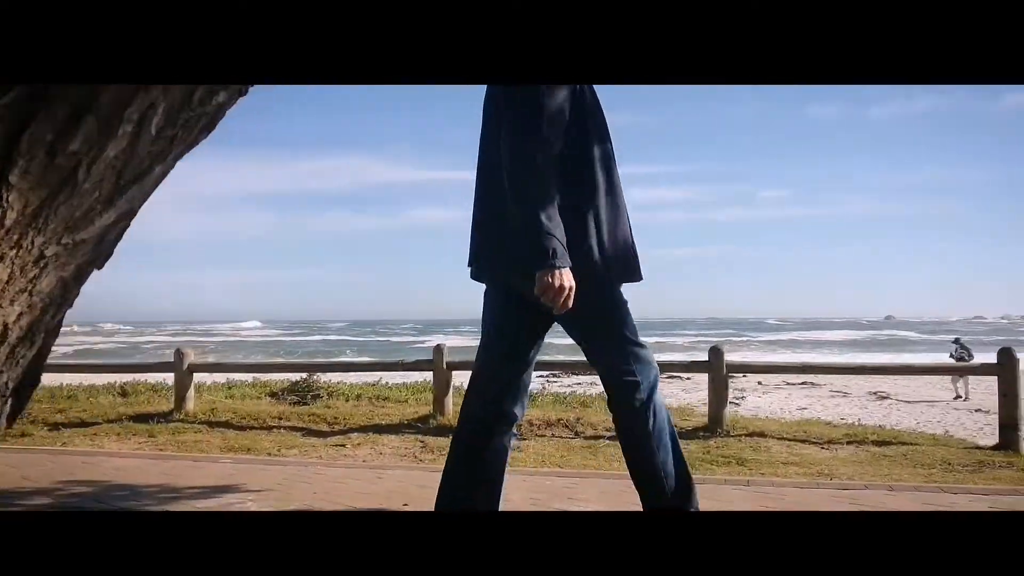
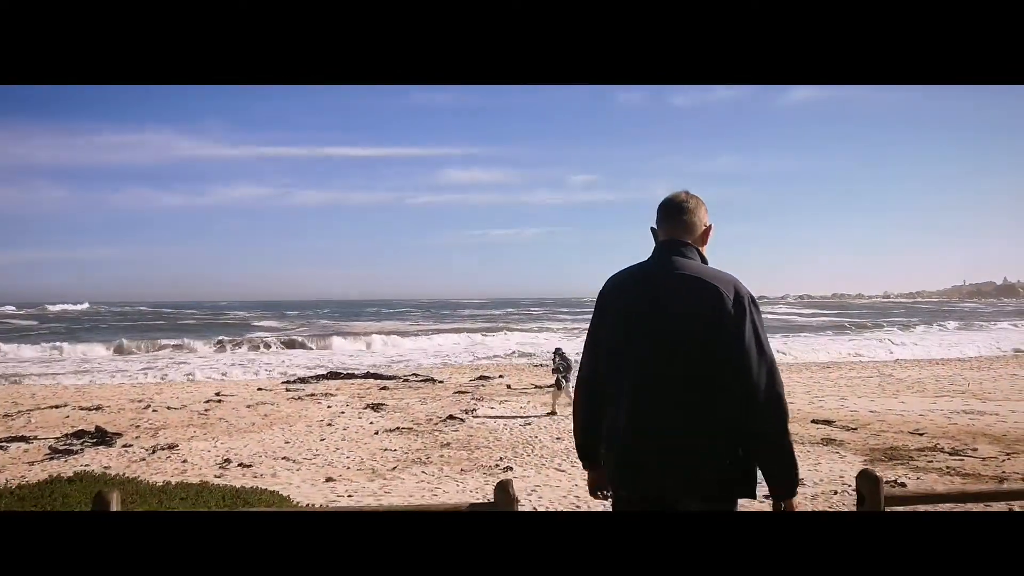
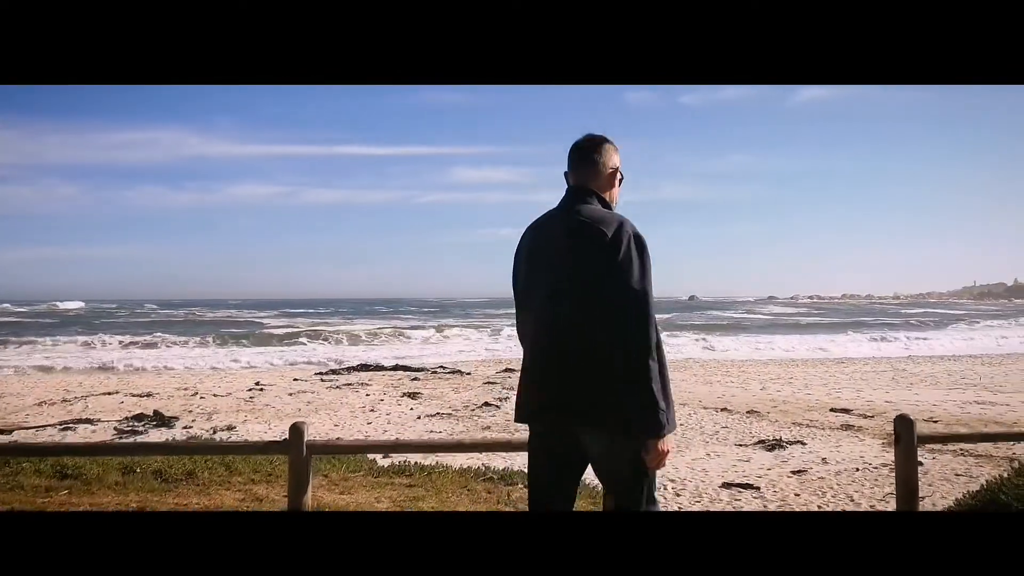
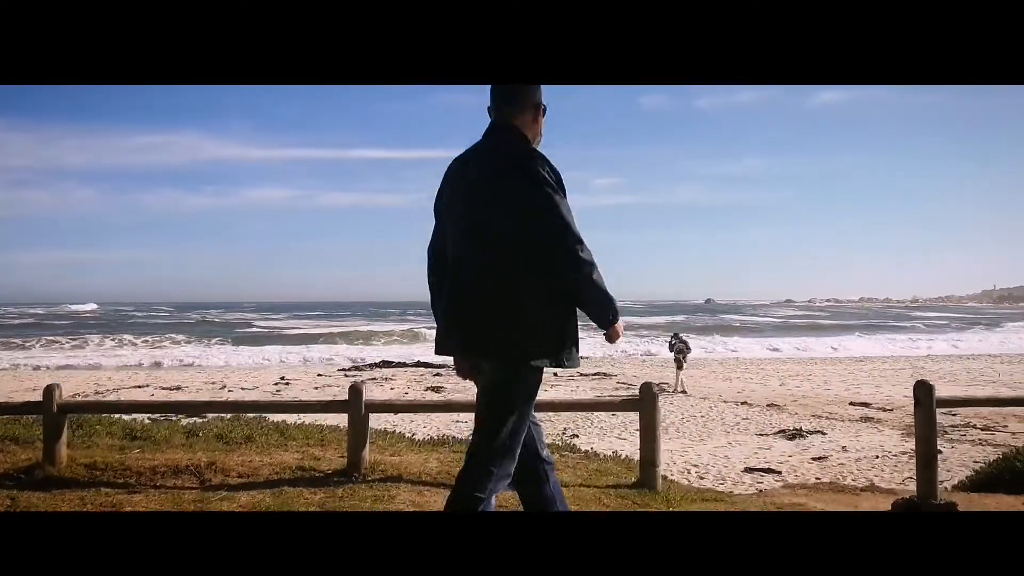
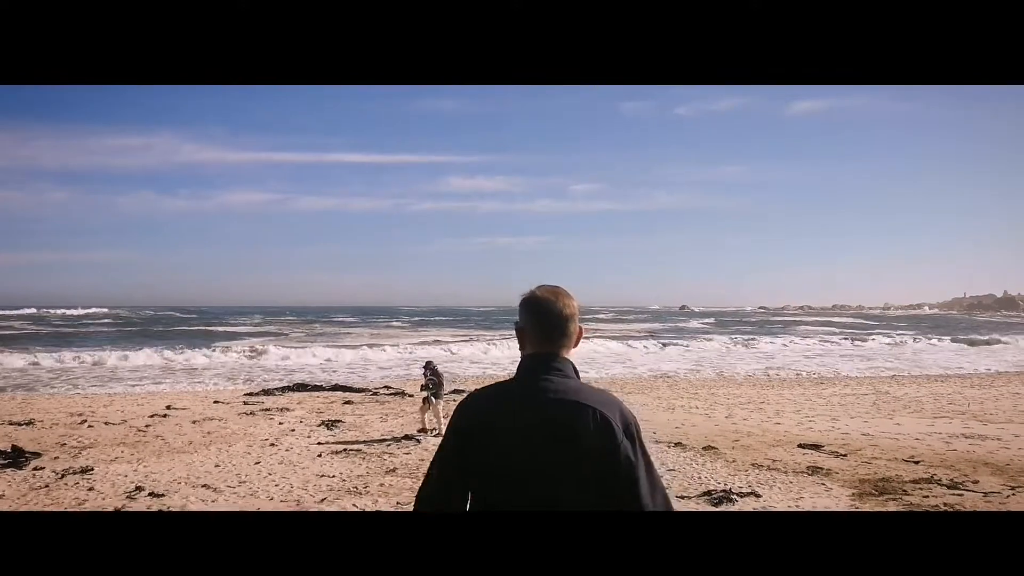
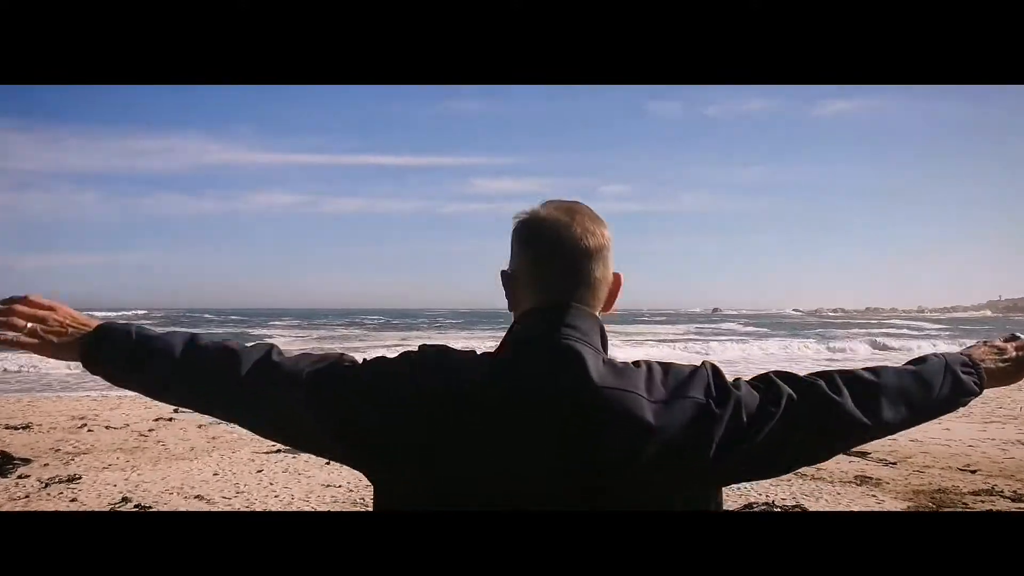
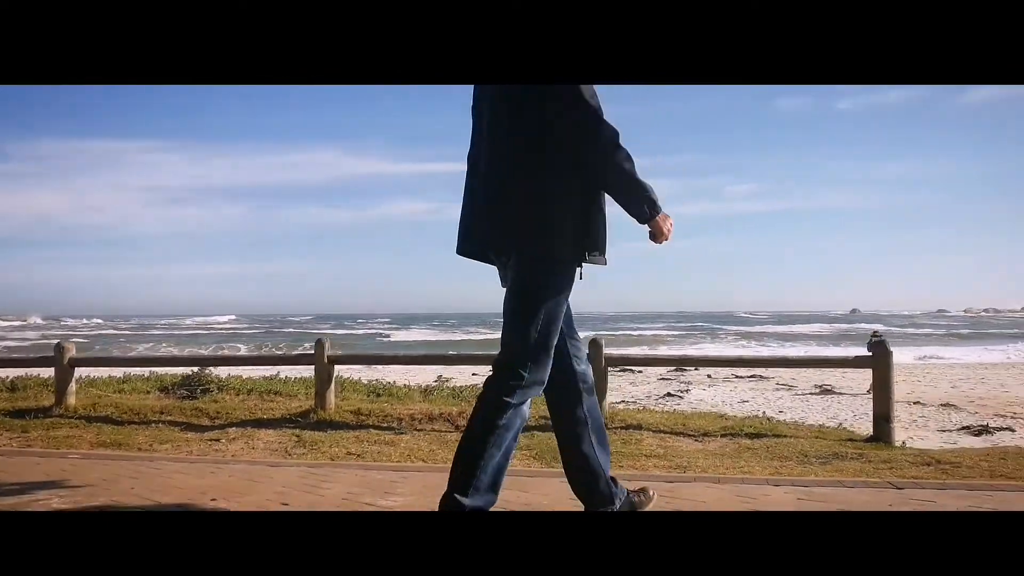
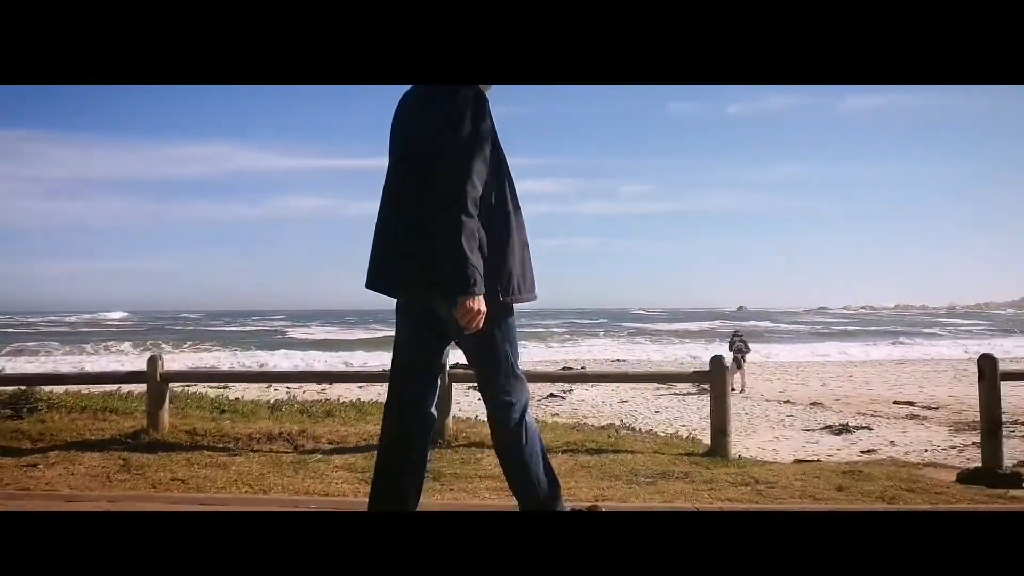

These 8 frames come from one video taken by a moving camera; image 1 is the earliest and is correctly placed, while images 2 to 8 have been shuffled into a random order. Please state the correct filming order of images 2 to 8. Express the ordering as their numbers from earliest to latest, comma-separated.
7, 8, 4, 3, 2, 5, 6
